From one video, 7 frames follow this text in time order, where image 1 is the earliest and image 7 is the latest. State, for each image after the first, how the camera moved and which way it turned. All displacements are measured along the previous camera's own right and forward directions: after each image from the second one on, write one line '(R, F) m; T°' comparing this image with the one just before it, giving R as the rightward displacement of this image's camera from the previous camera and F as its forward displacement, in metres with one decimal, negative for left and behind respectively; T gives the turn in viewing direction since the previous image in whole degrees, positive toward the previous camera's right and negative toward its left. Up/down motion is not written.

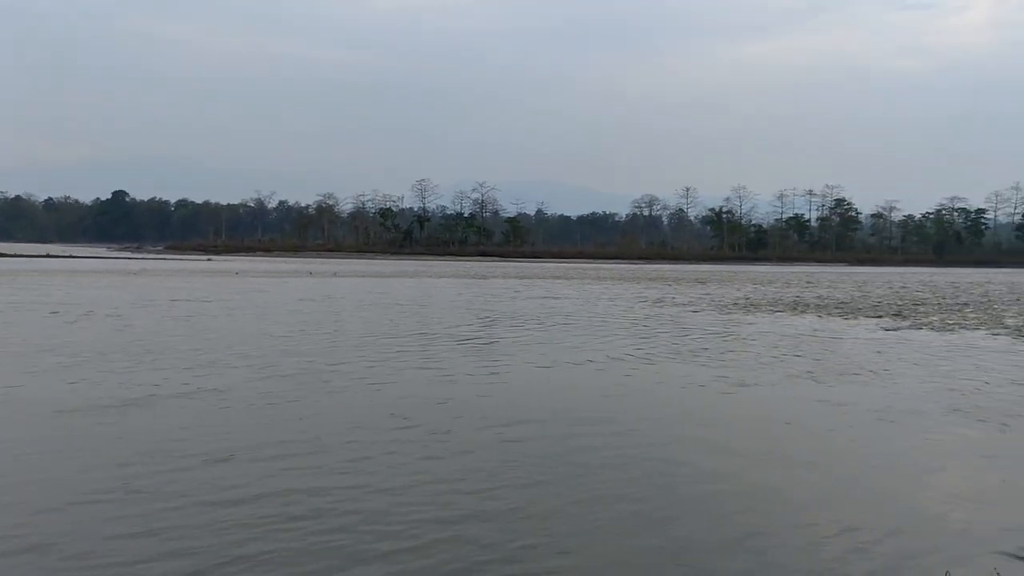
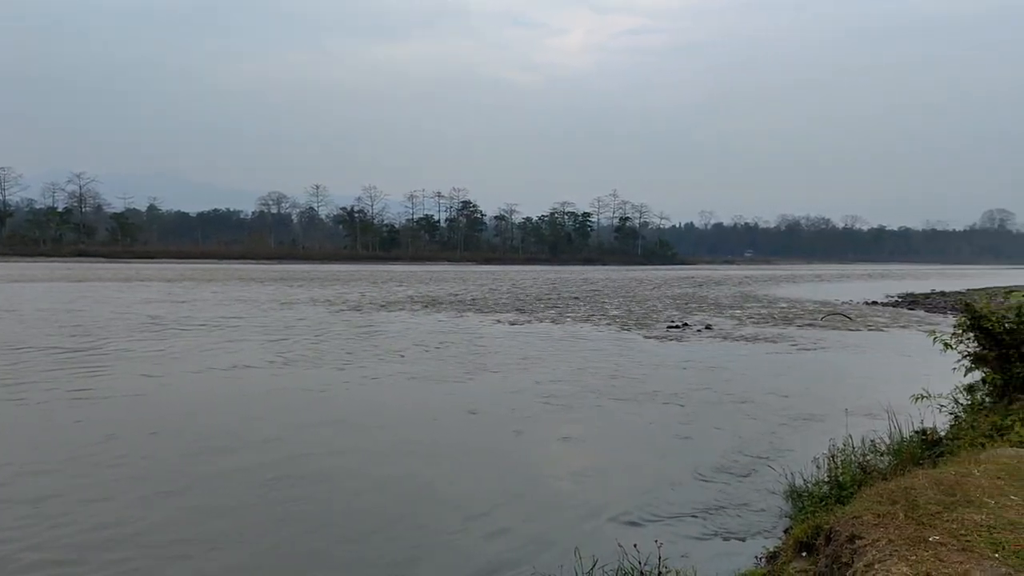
(+0.7, +0.9) m; -12°
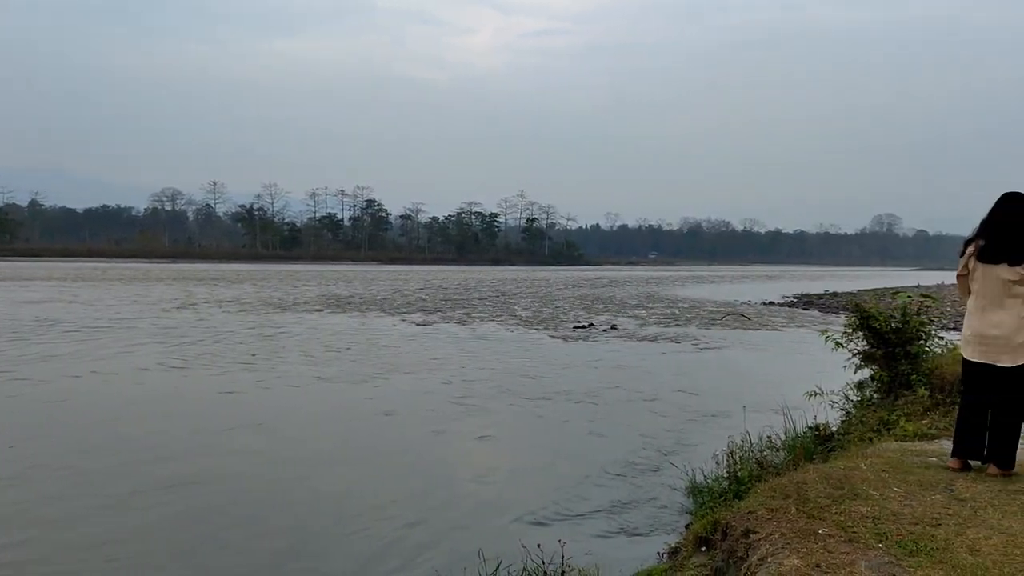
(-0.1, +0.5) m; -14°
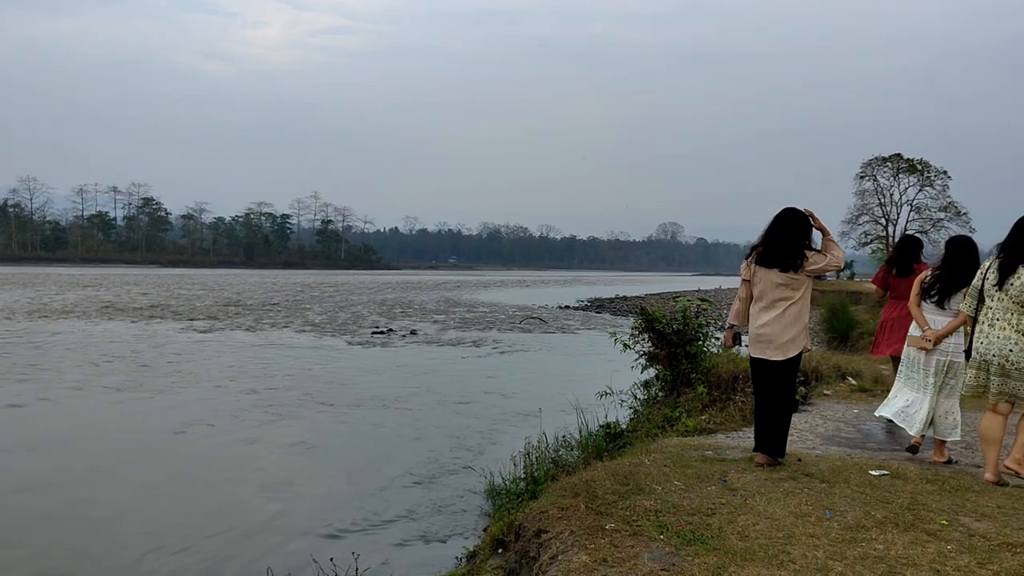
(+0.1, +0.1) m; +13°
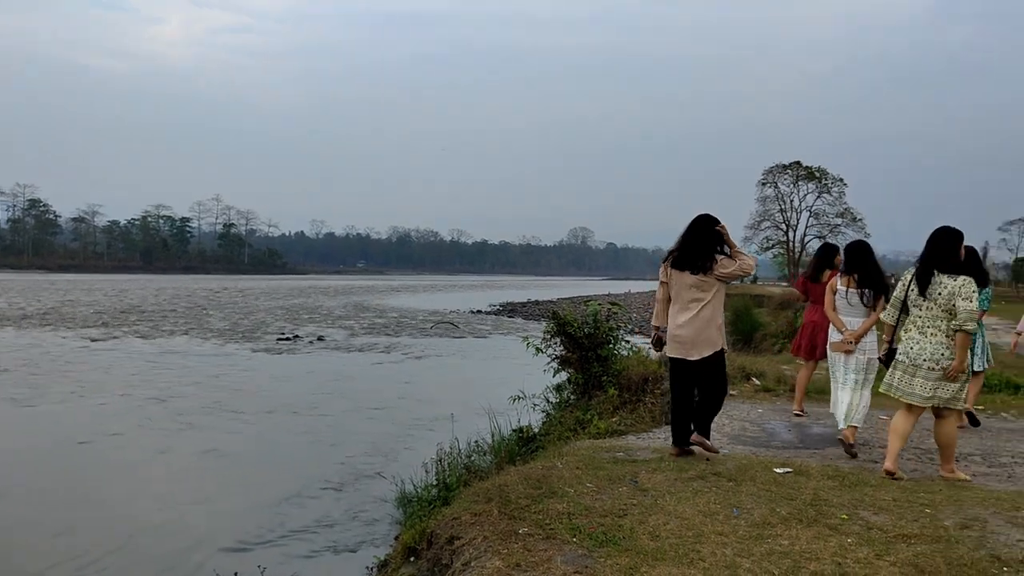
(+0.6, 0.0) m; -15°
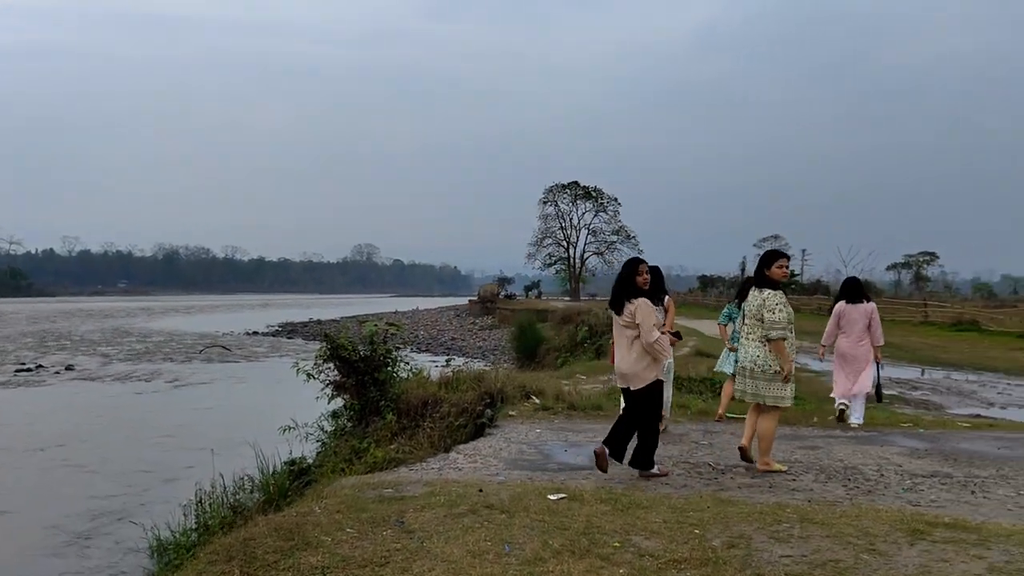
(+0.1, +0.1) m; +14°
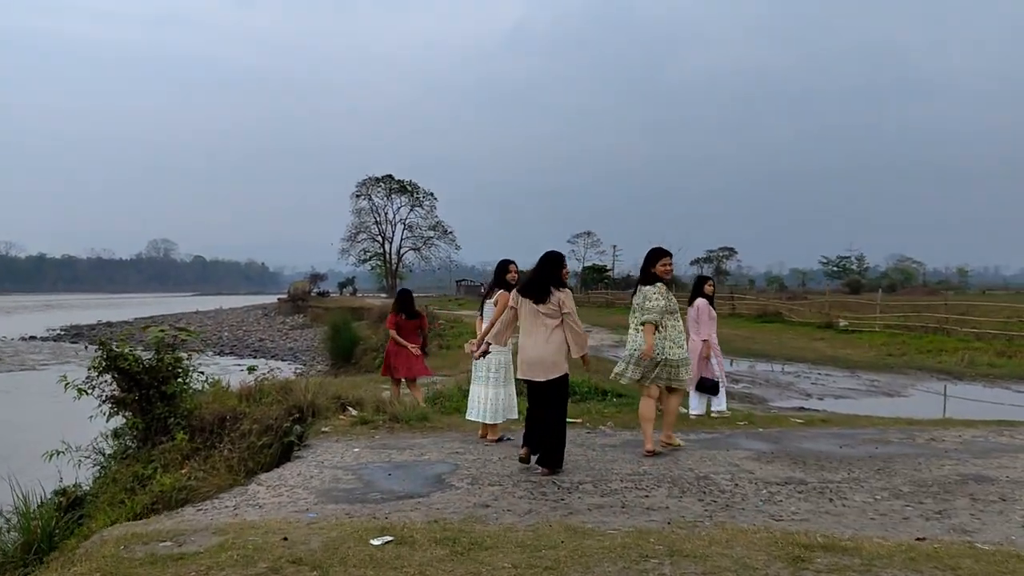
(0.0, +0.3) m; +12°
